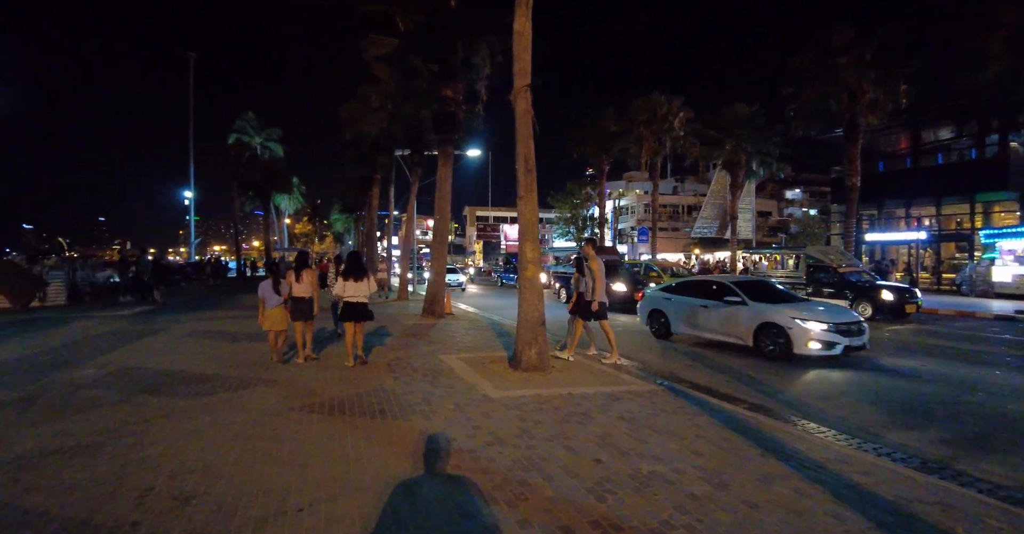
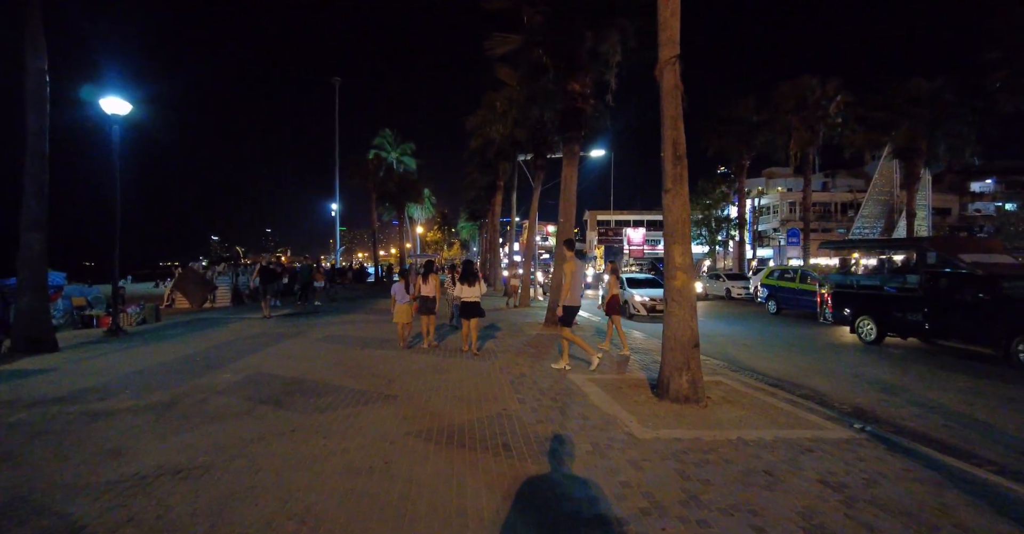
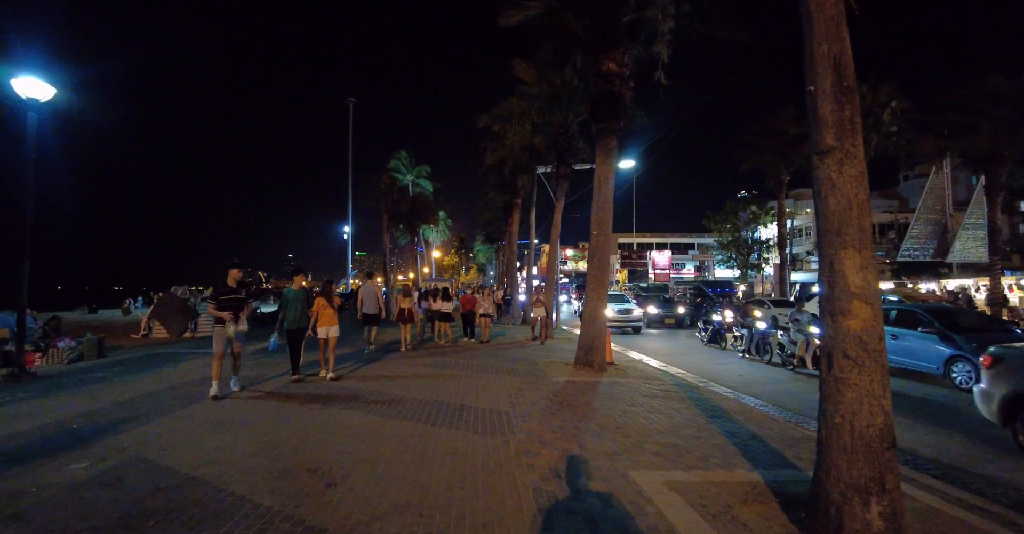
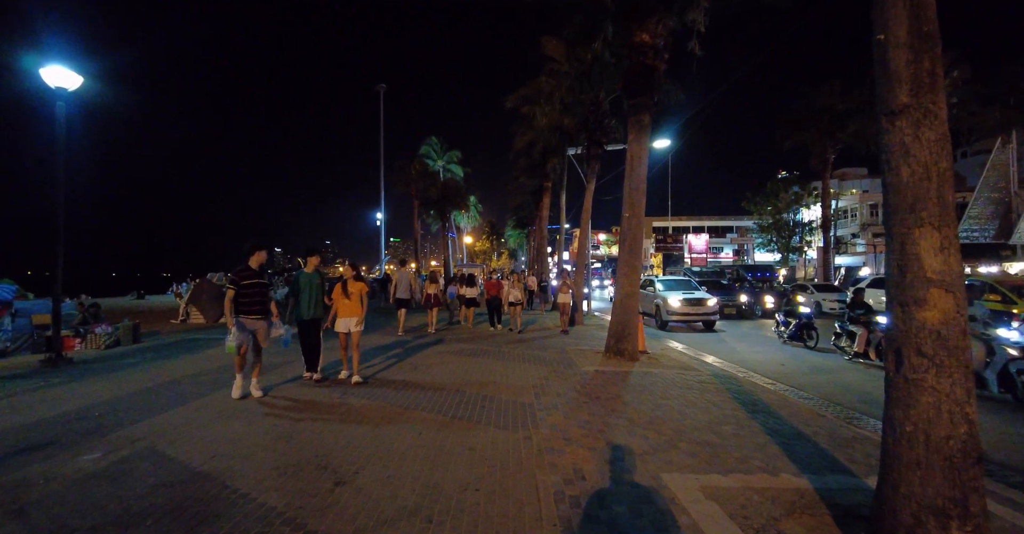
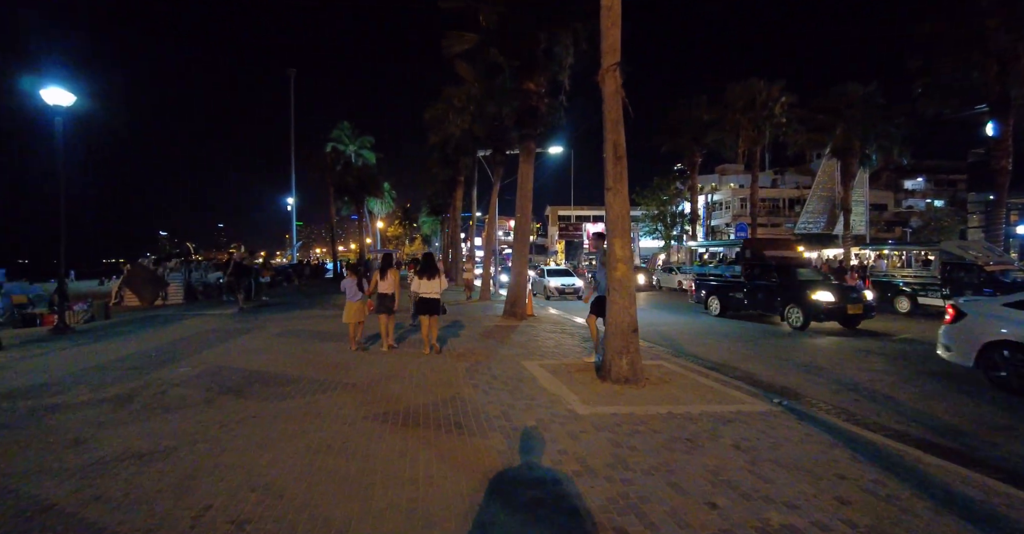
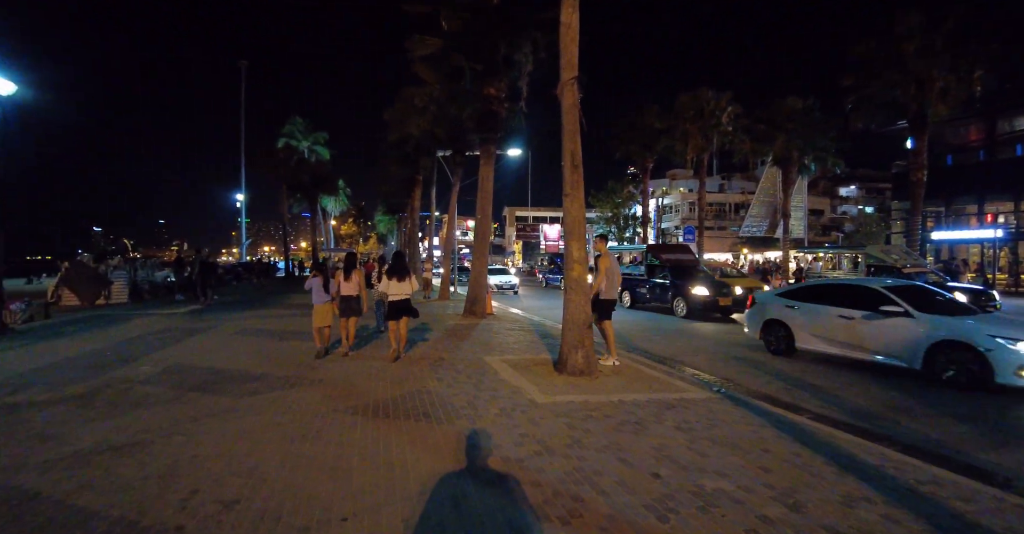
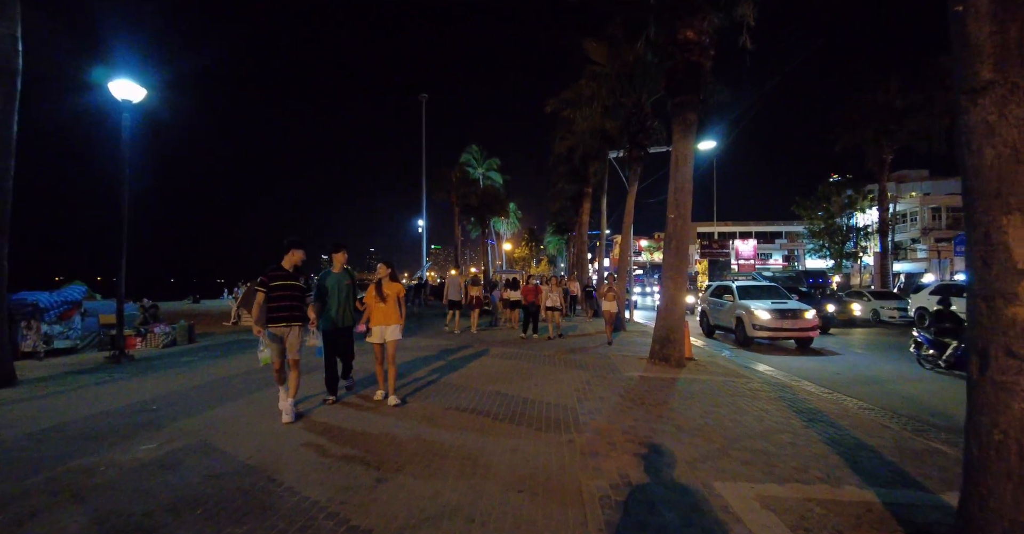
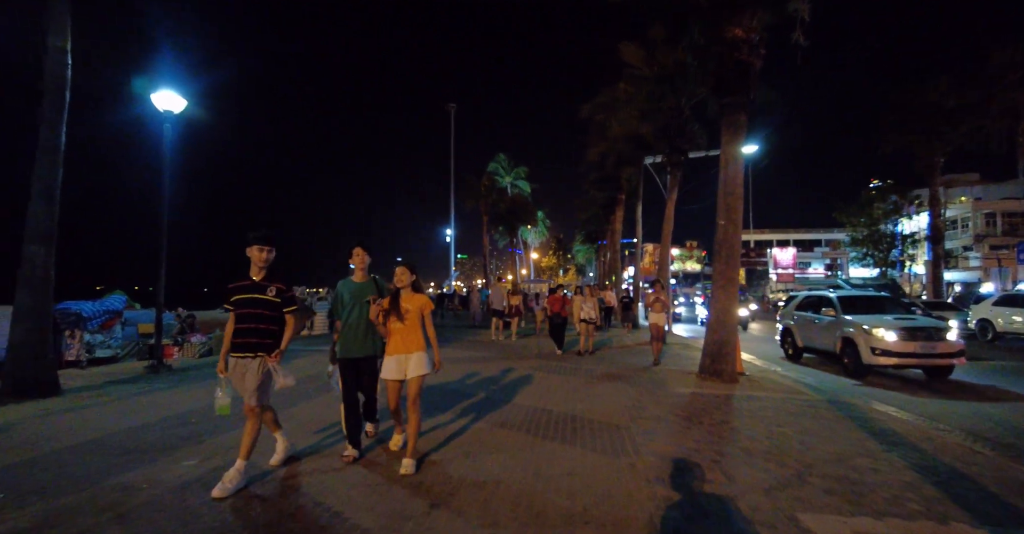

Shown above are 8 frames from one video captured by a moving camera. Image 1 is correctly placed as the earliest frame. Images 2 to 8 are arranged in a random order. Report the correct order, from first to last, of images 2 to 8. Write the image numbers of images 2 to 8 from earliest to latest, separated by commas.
6, 5, 2, 3, 4, 7, 8
